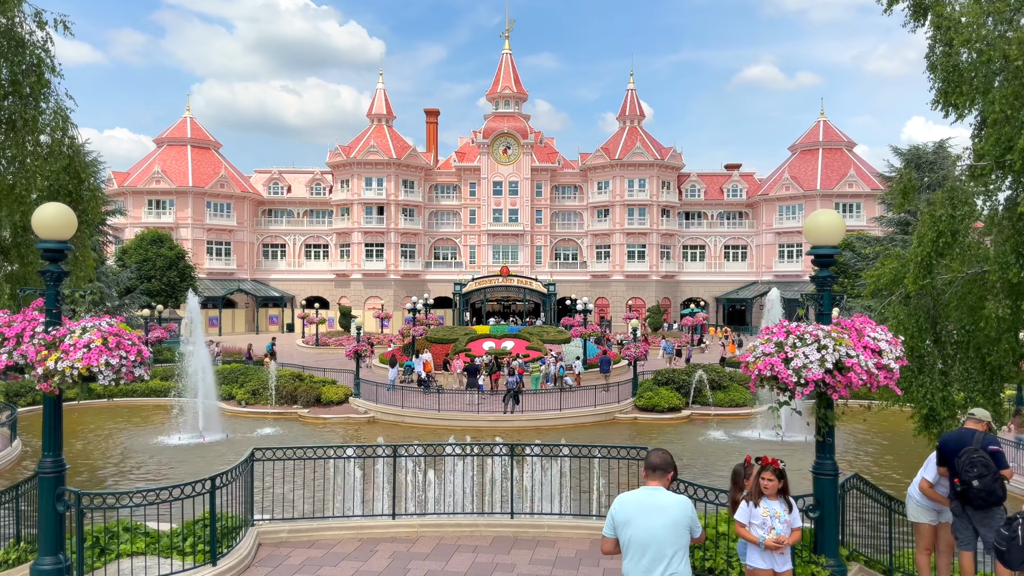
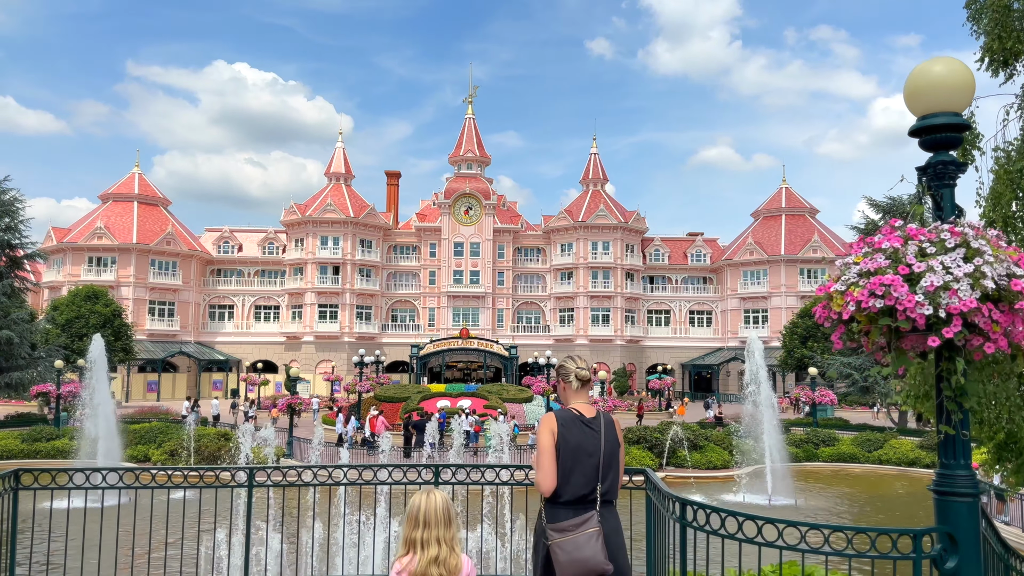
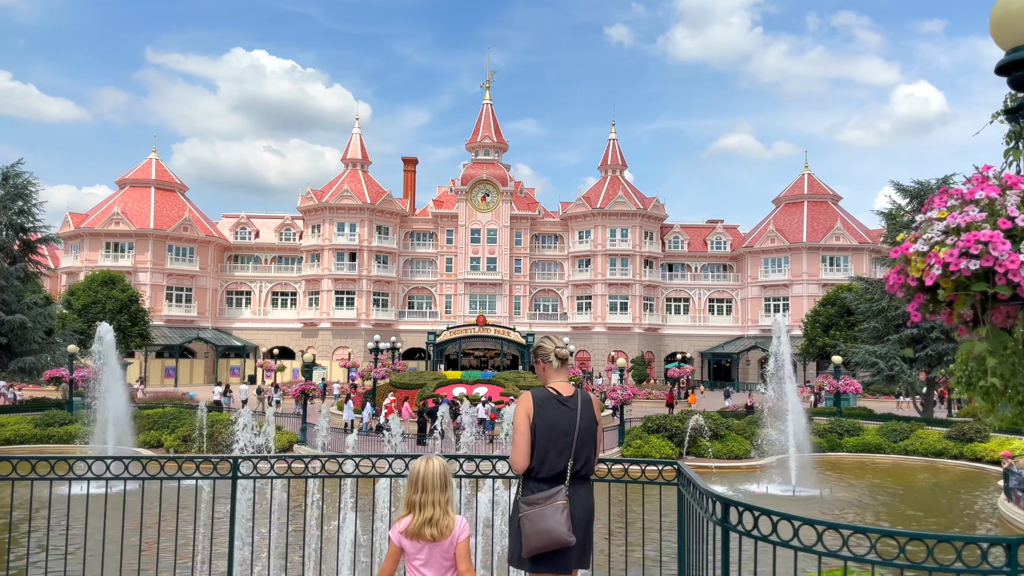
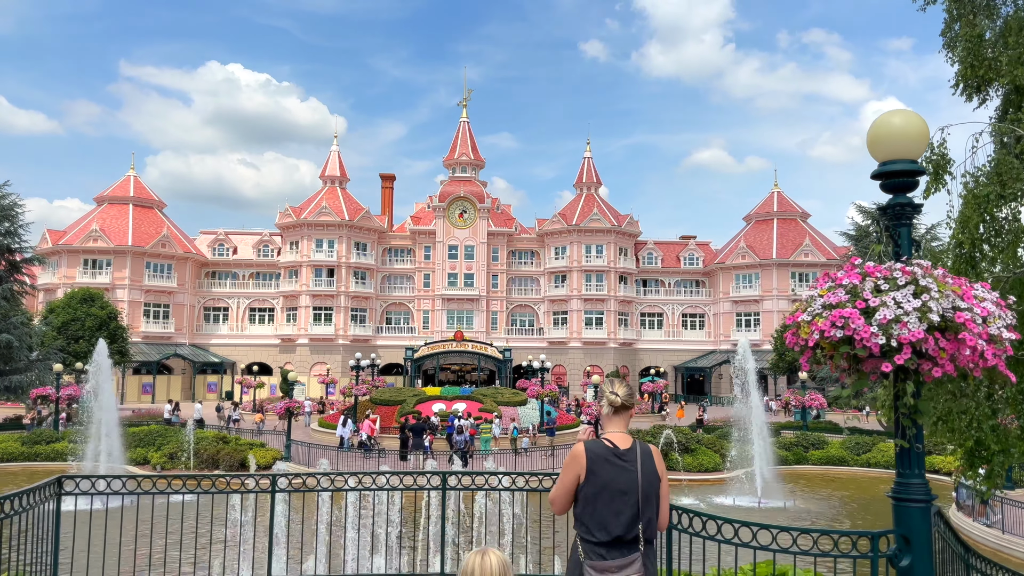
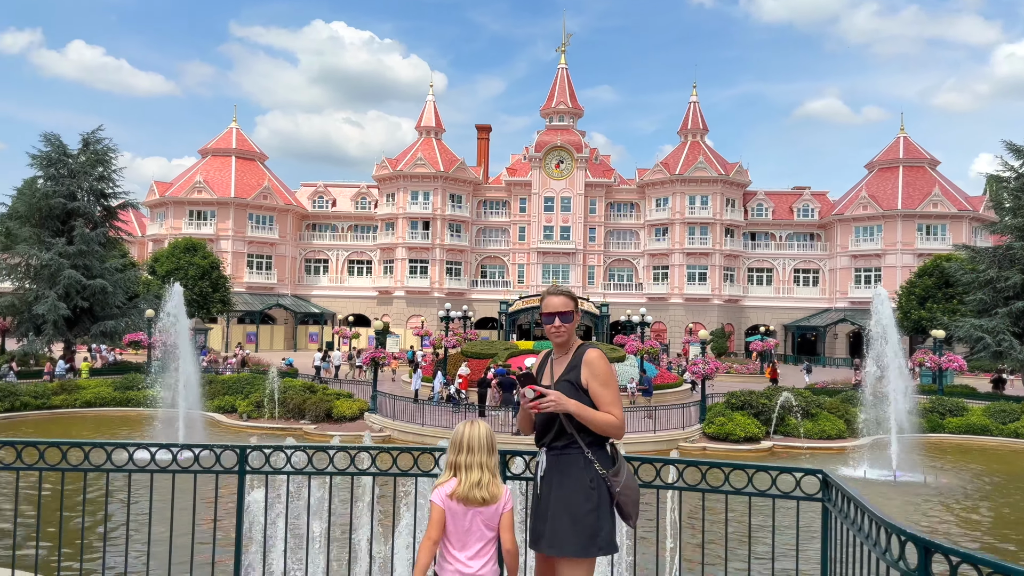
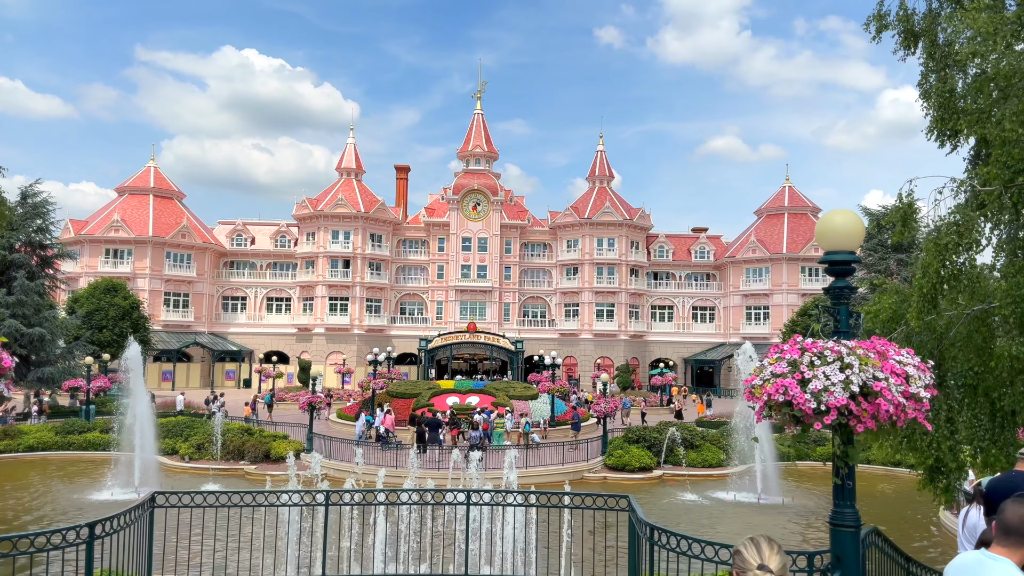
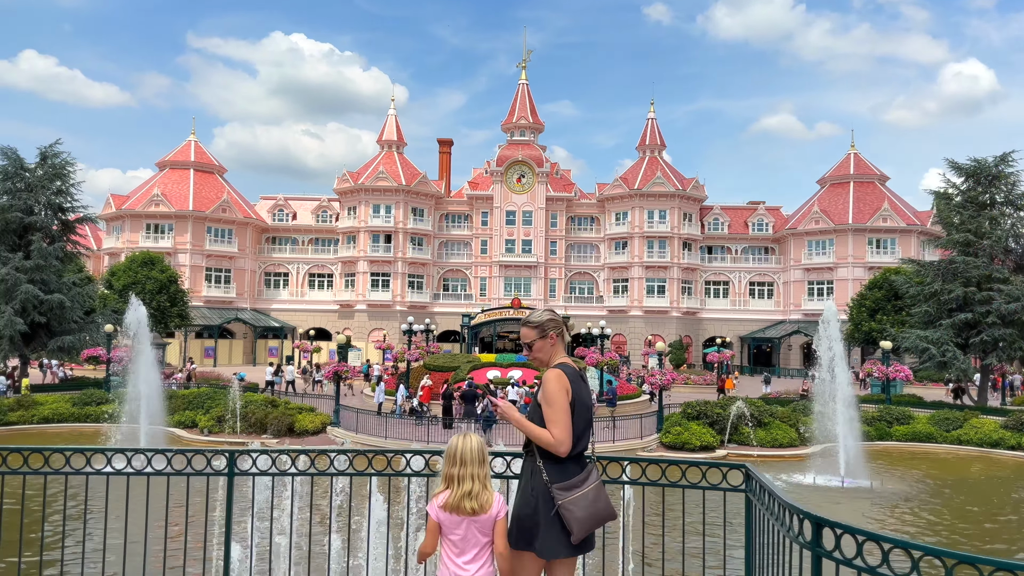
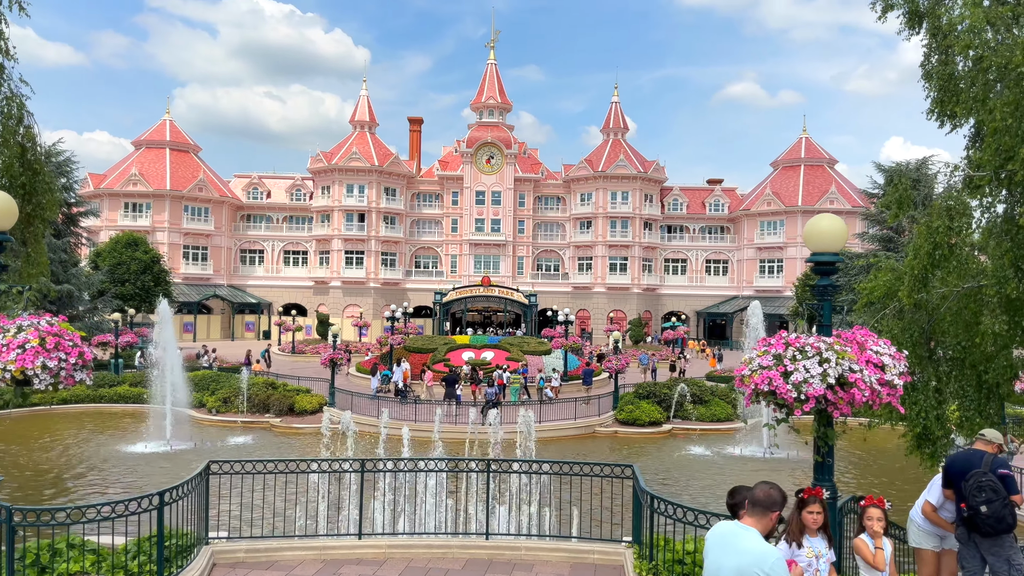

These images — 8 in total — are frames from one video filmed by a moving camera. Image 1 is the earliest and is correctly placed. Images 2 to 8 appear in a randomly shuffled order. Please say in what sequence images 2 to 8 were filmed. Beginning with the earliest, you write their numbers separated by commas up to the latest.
8, 6, 4, 2, 3, 7, 5
